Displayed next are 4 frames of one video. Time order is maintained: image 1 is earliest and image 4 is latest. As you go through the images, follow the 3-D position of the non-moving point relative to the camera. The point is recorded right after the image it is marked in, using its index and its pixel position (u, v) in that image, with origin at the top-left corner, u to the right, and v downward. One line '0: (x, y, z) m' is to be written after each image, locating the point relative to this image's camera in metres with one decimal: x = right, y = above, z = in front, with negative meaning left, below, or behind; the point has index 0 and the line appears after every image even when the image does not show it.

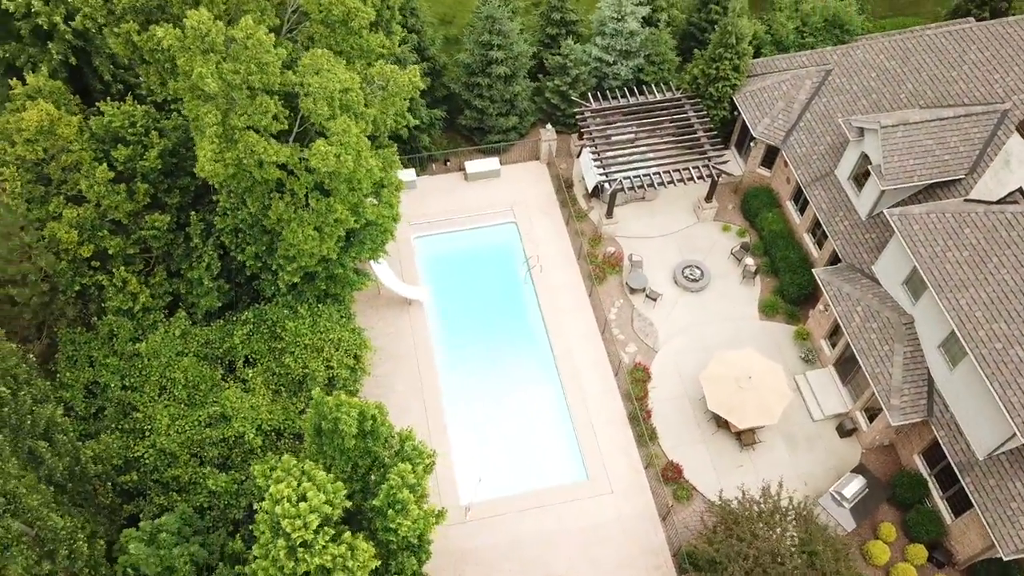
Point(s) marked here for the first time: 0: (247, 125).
0: (-5.9, +3.6, +18.2) m
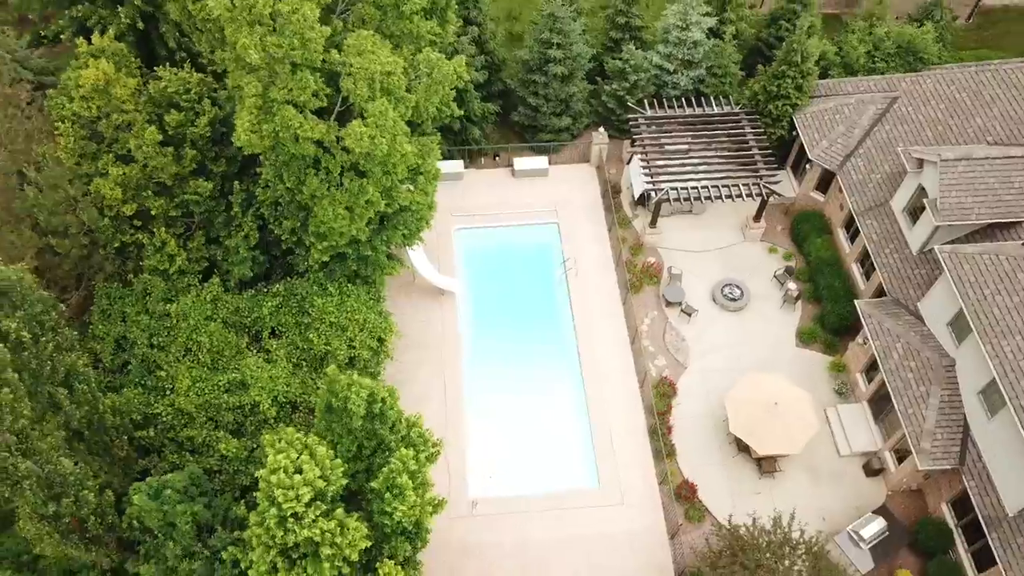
0: (-5.1, +4.2, +18.5) m
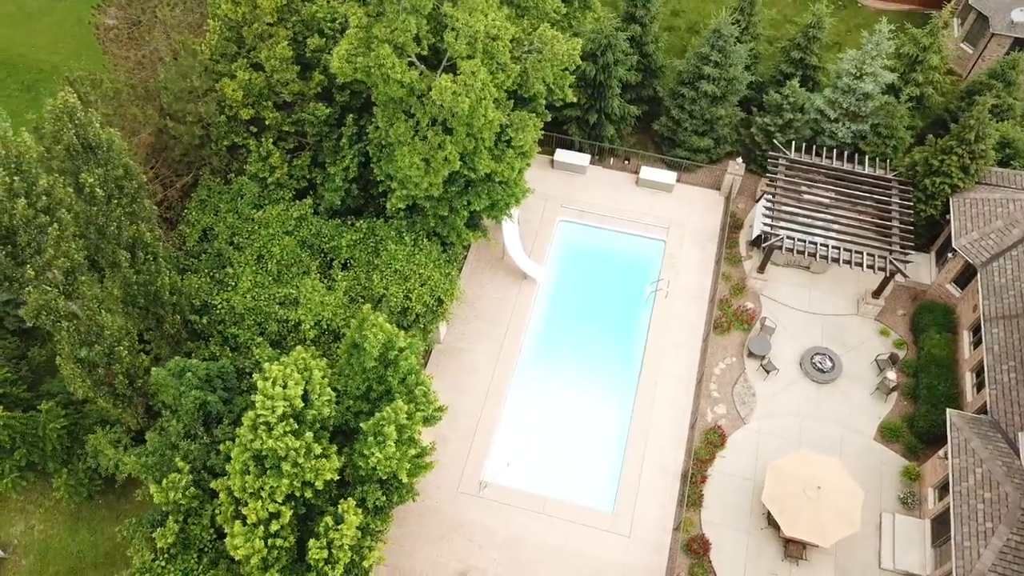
0: (-2.9, +5.7, +18.9) m
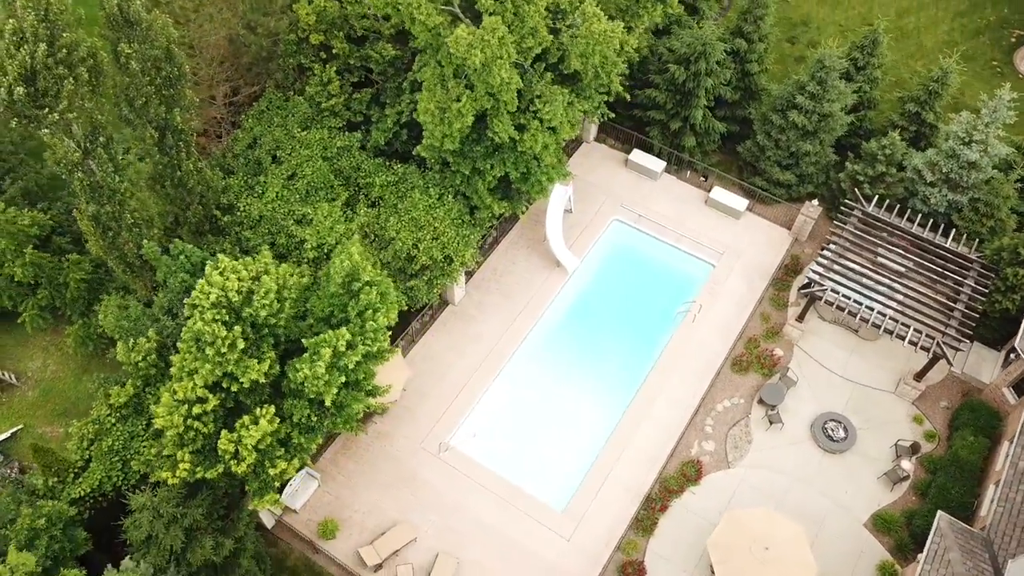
0: (-2.1, +7.2, +19.2) m
